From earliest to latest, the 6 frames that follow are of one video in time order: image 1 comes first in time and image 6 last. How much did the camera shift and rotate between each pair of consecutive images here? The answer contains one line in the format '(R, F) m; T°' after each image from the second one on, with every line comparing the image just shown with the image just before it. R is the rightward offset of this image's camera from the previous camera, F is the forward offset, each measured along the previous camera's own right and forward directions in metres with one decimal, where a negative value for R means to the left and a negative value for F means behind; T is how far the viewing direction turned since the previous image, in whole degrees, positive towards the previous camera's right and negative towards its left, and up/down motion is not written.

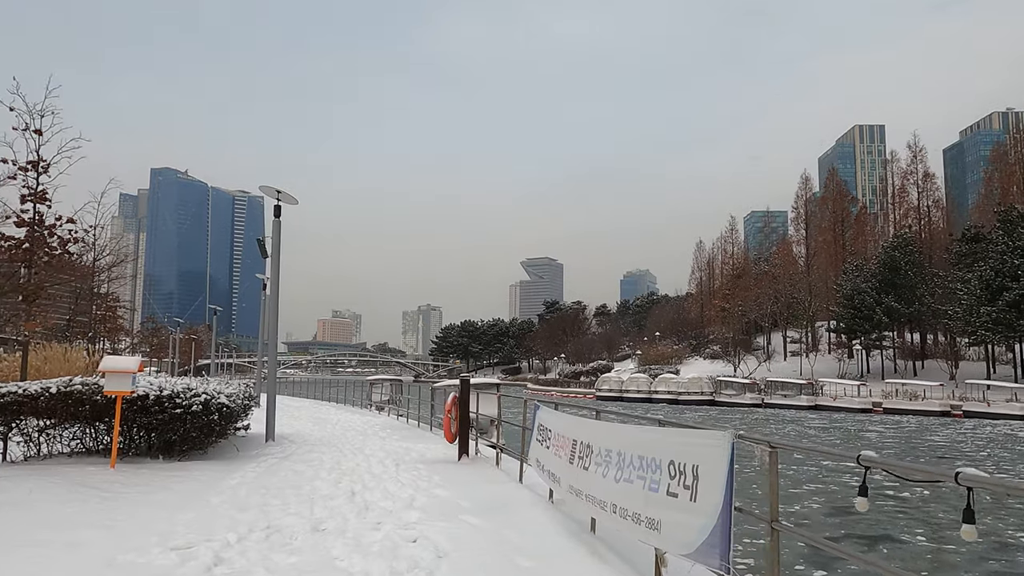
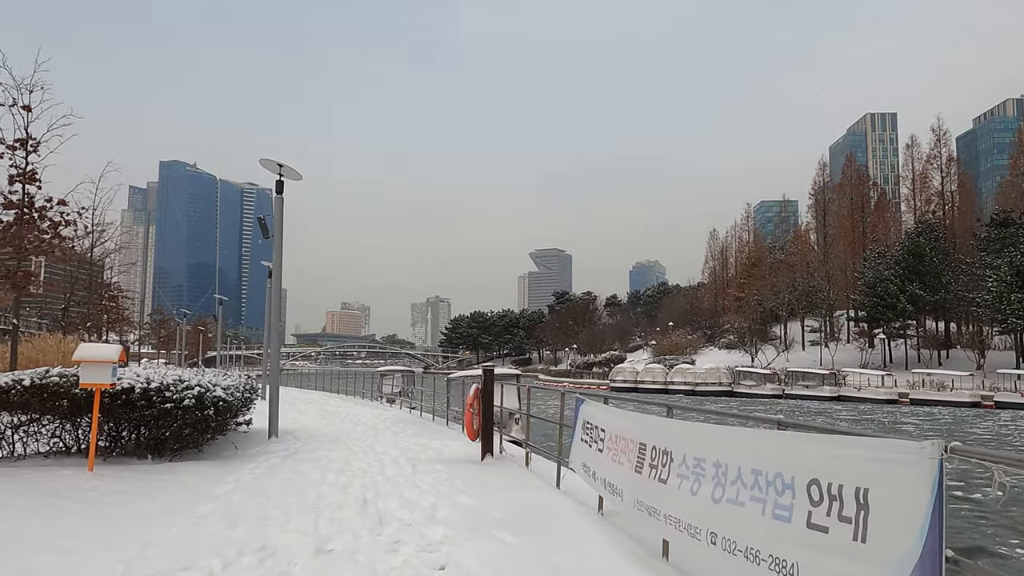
(-0.2, +1.0) m; -1°
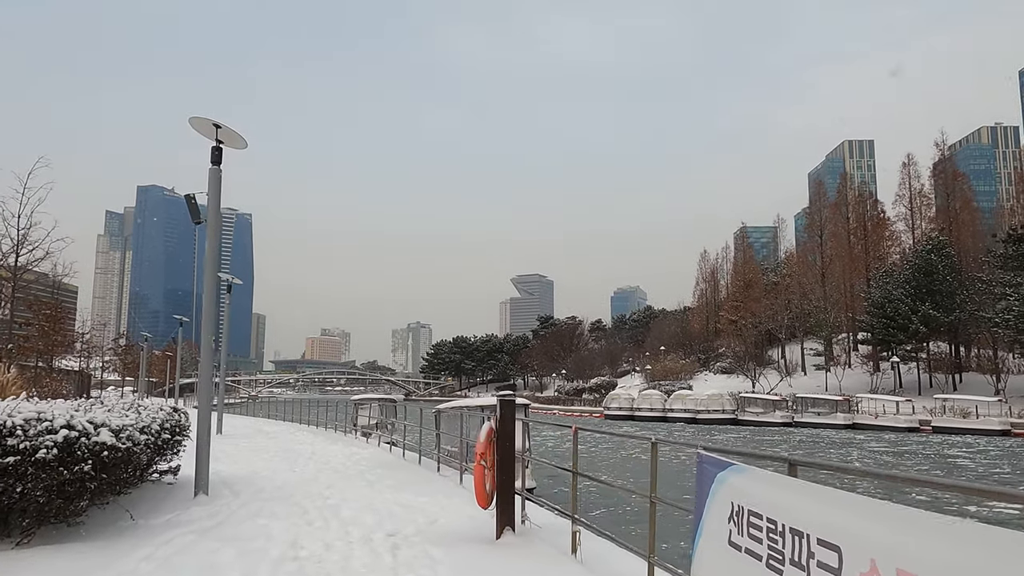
(-0.4, +2.8) m; +1°
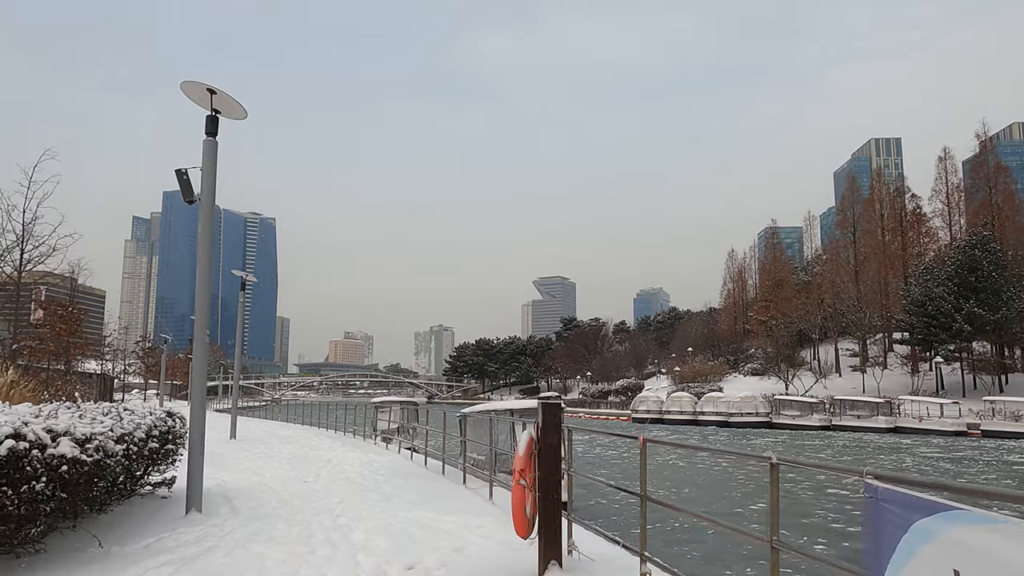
(-0.1, +1.1) m; -2°
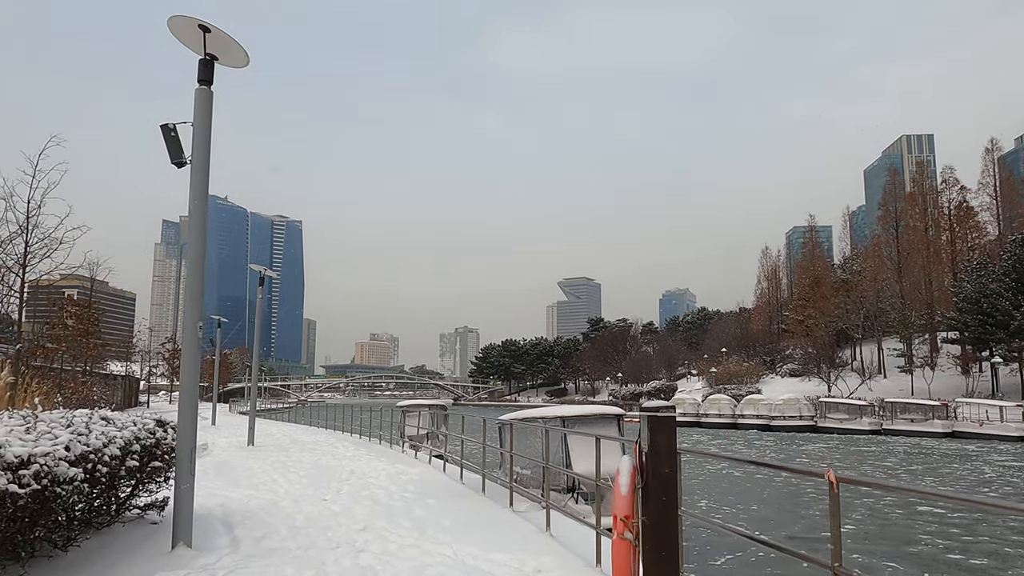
(-0.3, +1.4) m; -2°
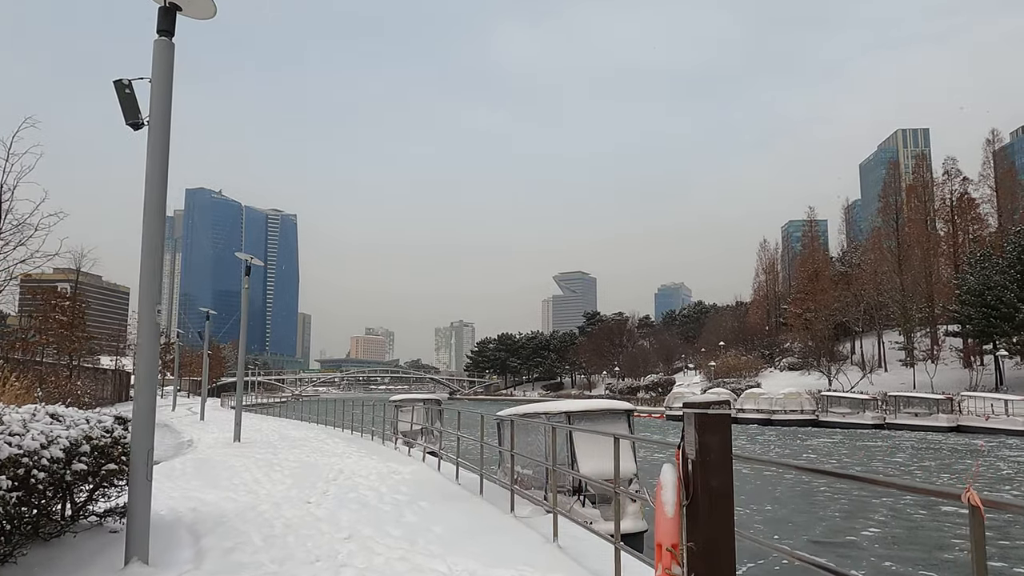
(-0.1, +0.7) m; 0°
